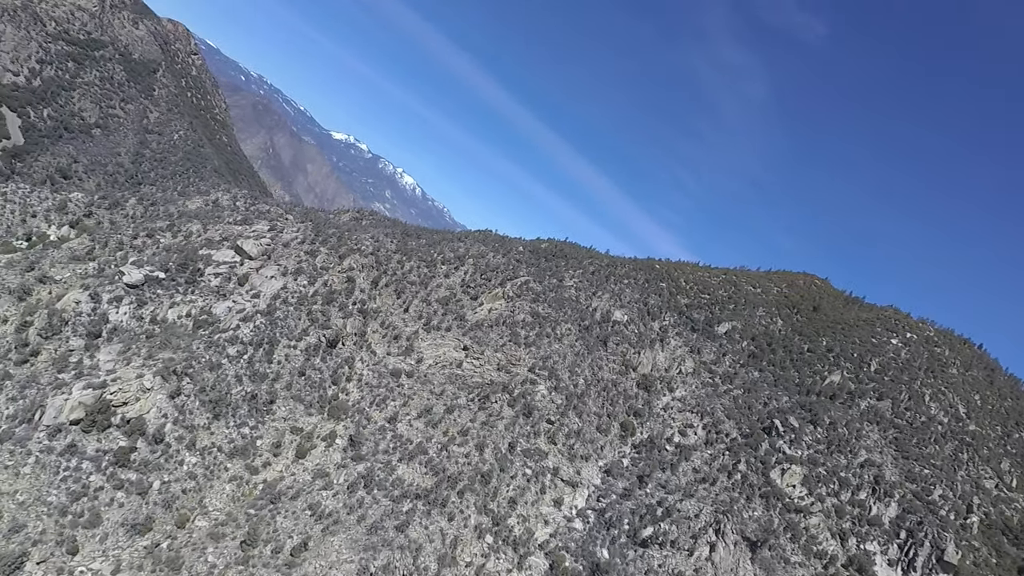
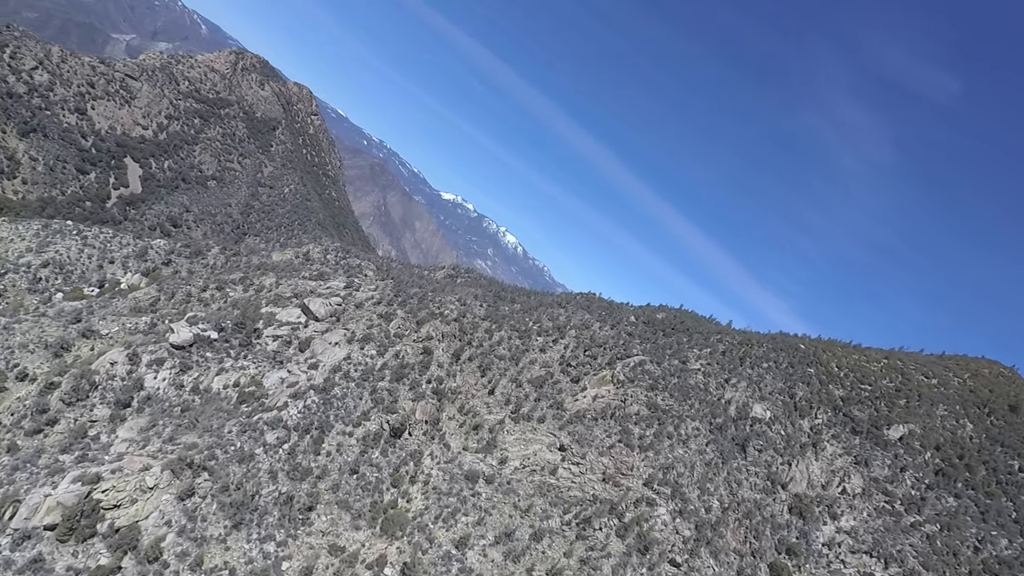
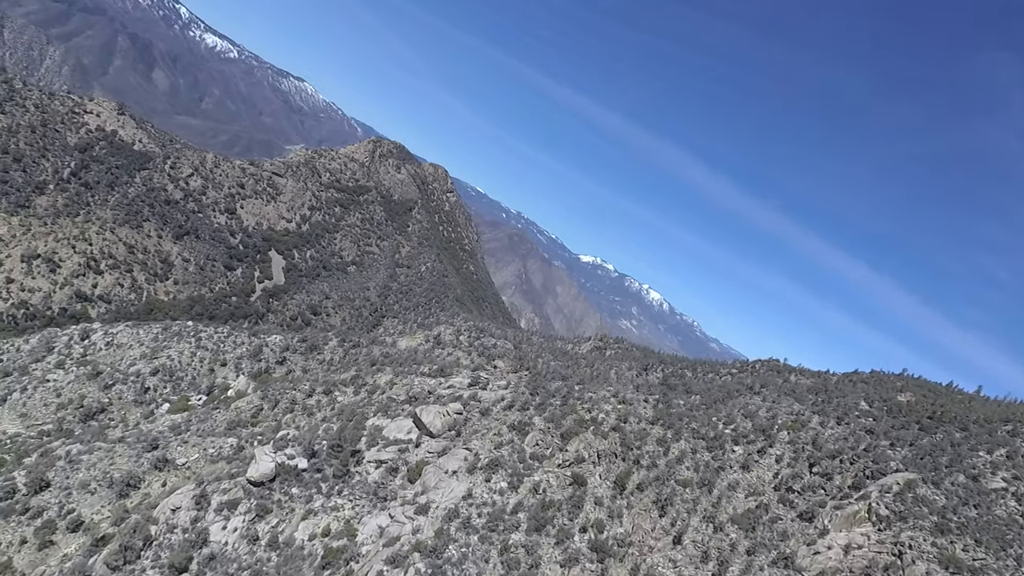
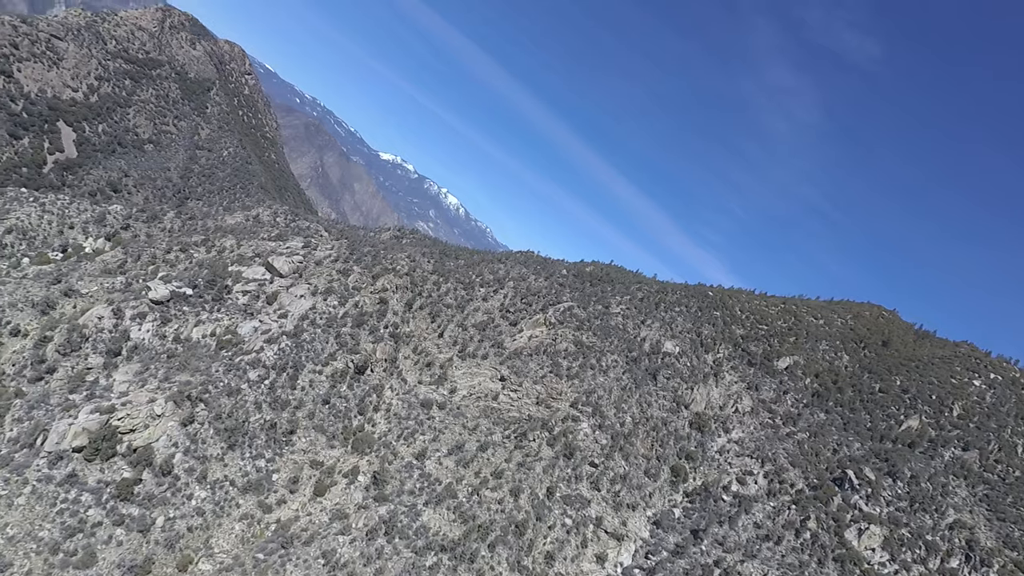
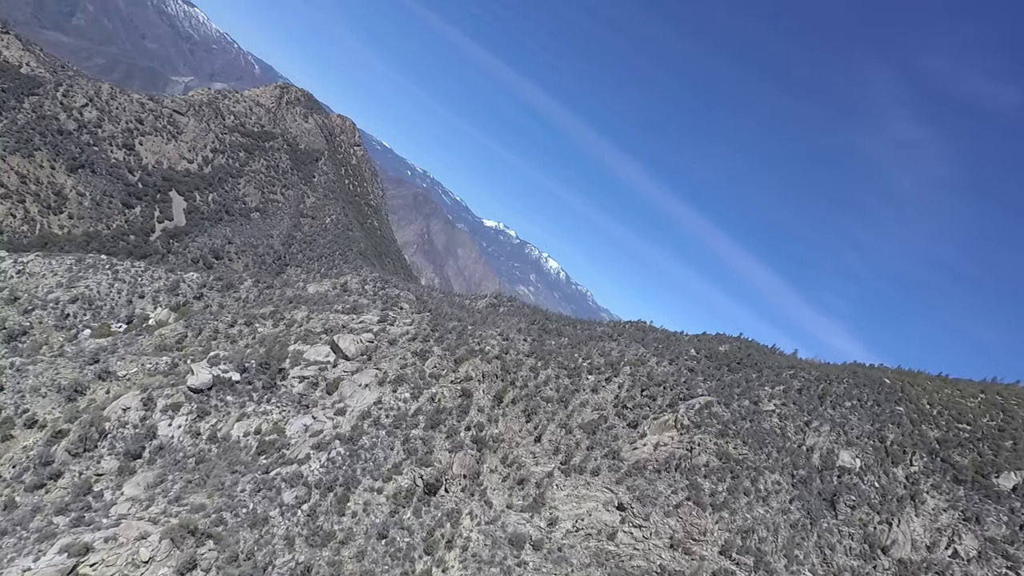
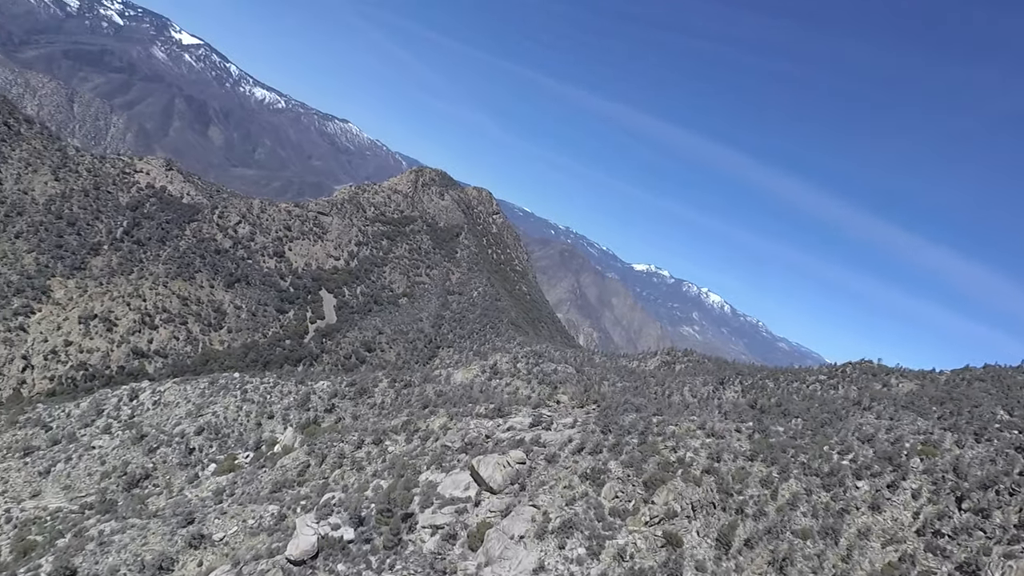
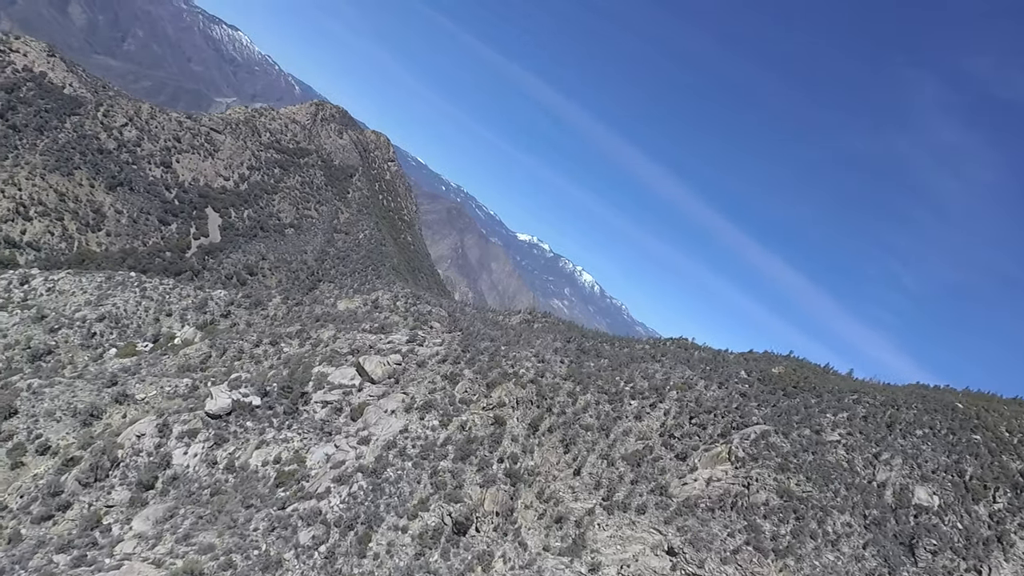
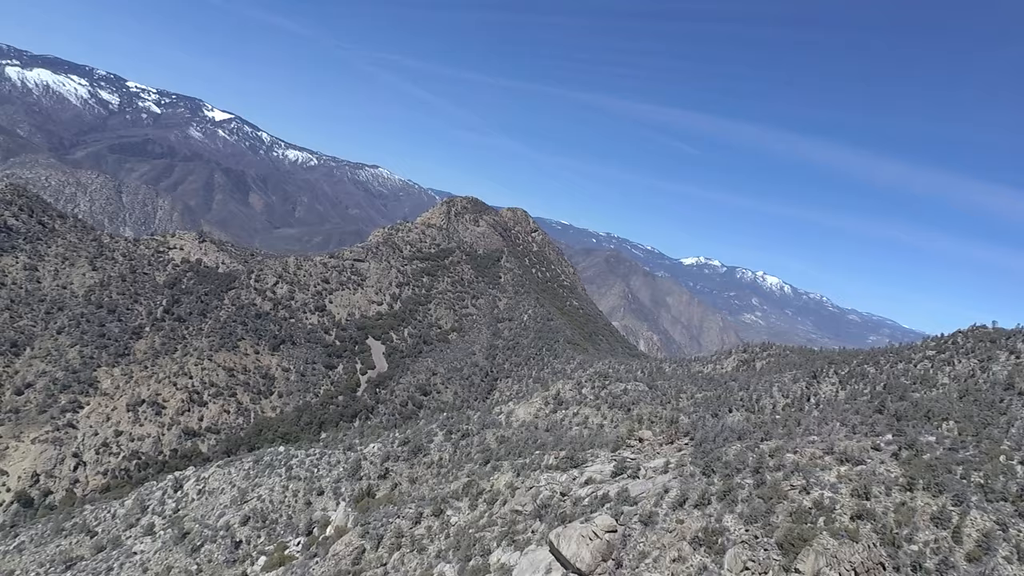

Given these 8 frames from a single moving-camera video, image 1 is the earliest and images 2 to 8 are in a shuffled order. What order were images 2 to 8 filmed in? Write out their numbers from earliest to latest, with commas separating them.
4, 2, 5, 7, 3, 6, 8
